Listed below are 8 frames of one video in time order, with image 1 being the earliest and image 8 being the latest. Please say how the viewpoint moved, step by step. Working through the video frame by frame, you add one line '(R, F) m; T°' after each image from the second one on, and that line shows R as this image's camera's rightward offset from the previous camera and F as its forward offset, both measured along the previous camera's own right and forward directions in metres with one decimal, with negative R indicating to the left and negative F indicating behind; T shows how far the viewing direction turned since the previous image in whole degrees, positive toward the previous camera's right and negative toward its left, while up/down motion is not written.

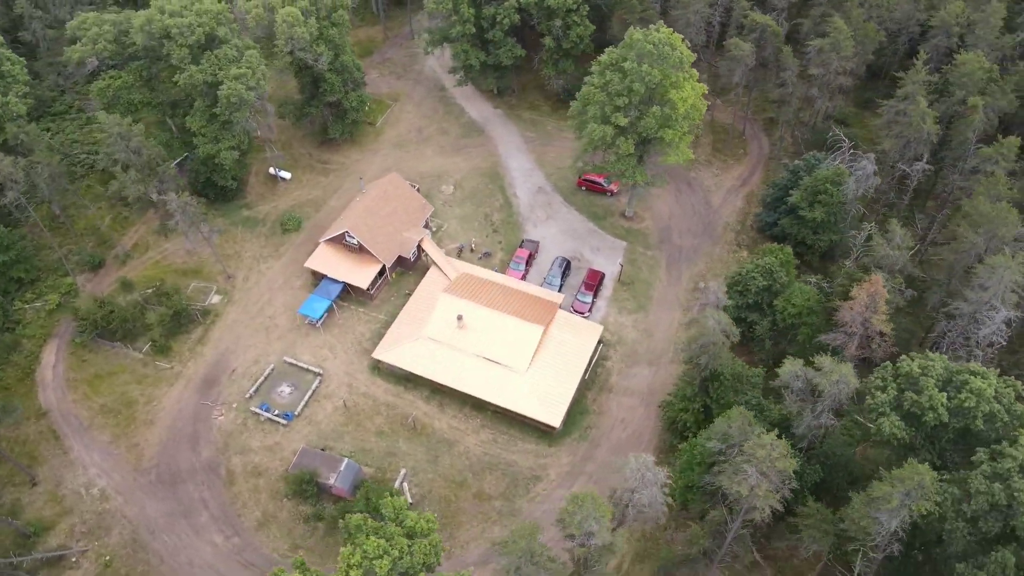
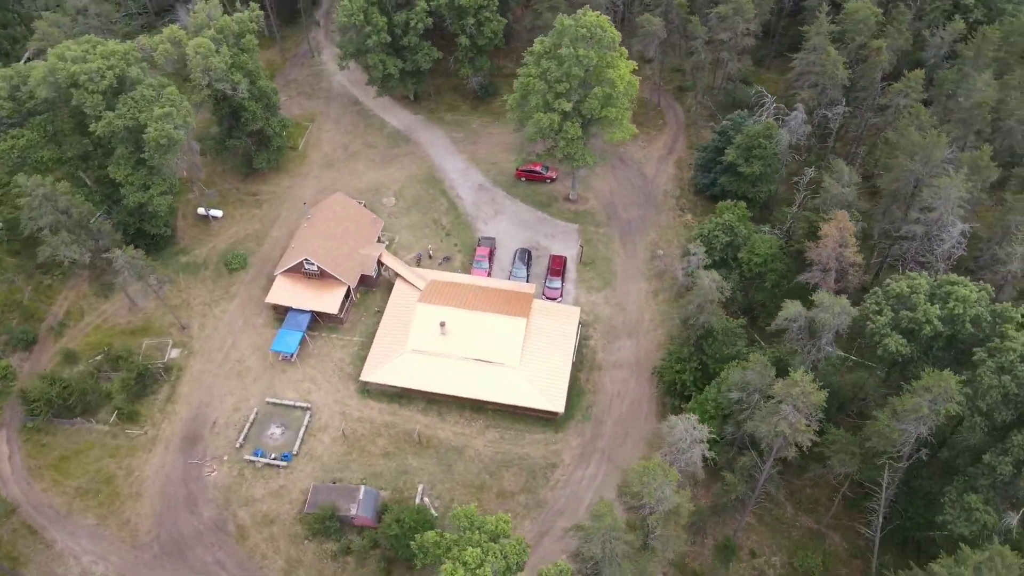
(-5.9, +0.2) m; +8°
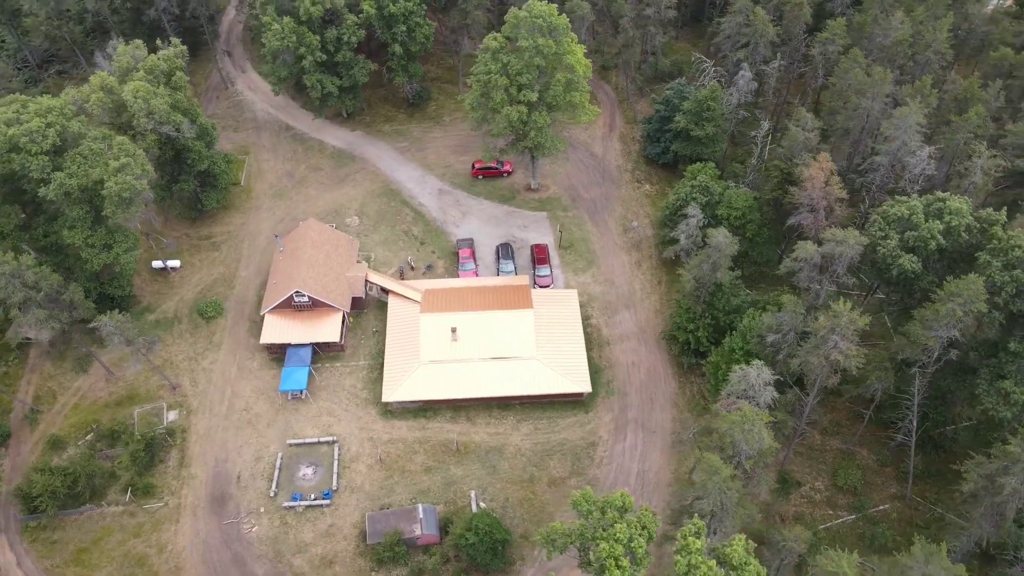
(-8.0, +0.2) m; +9°
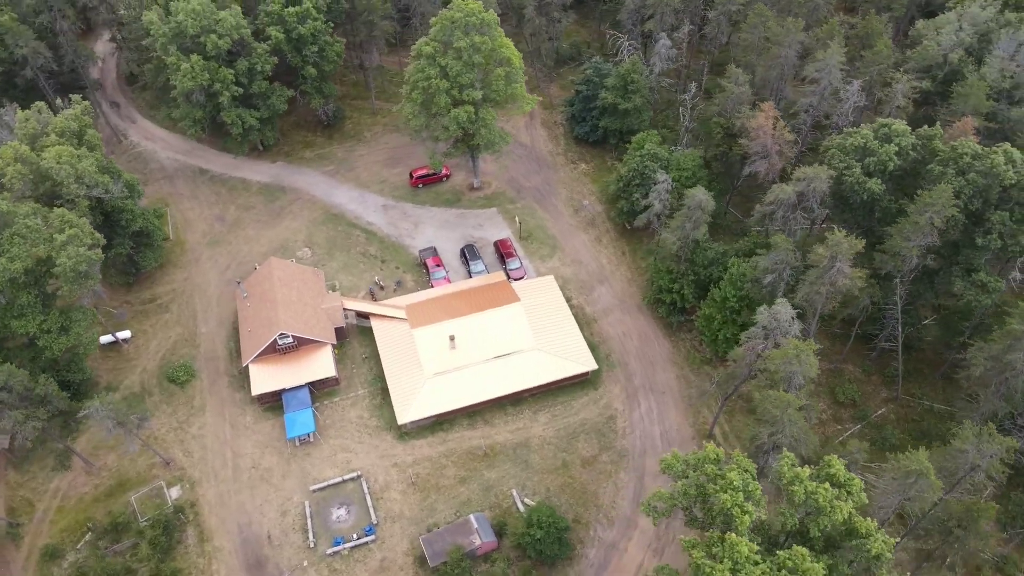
(-7.8, +0.4) m; +10°
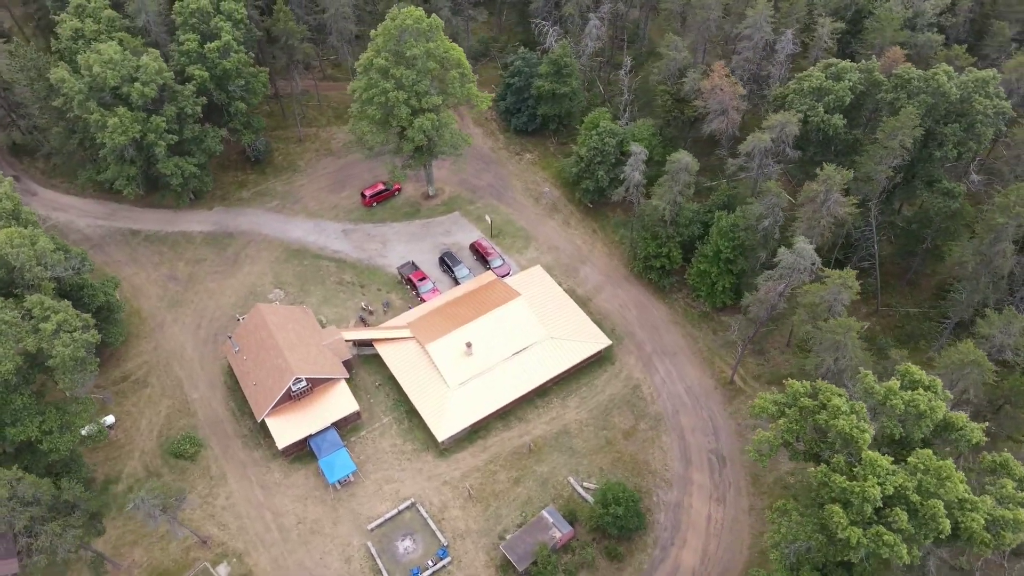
(-8.9, +0.7) m; +10°
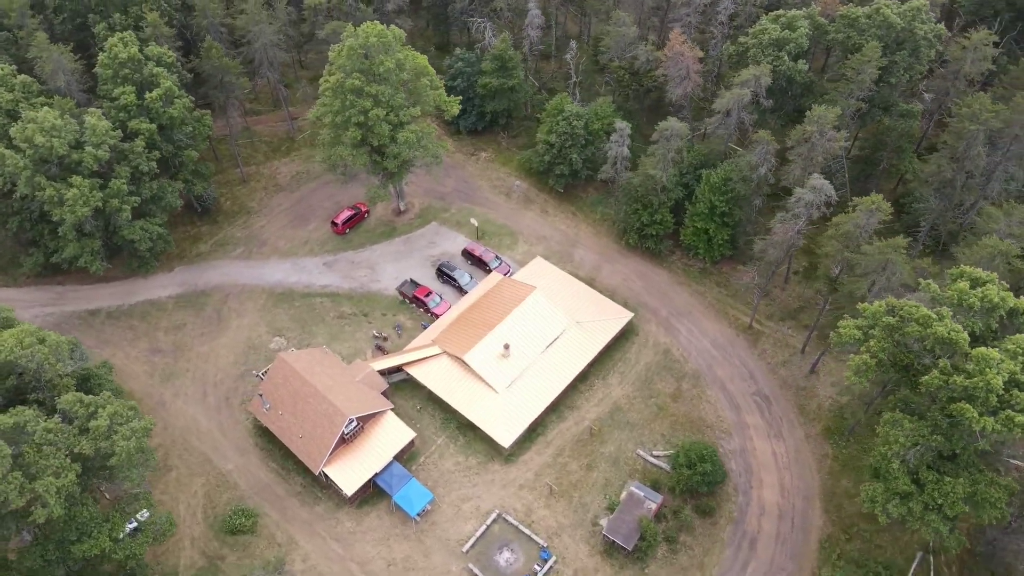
(-10.2, +1.0) m; +10°
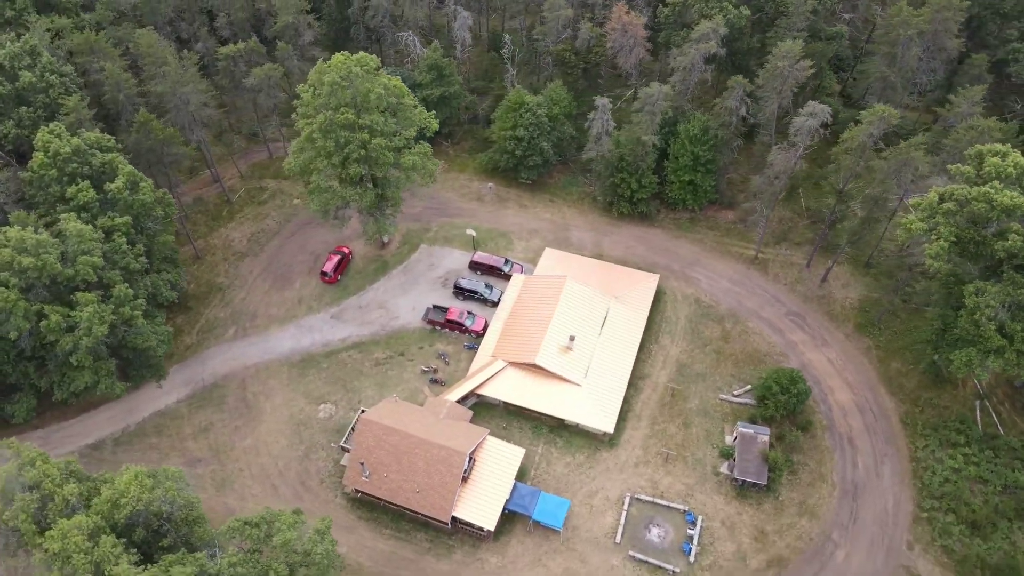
(-14.6, +2.0) m; +14°
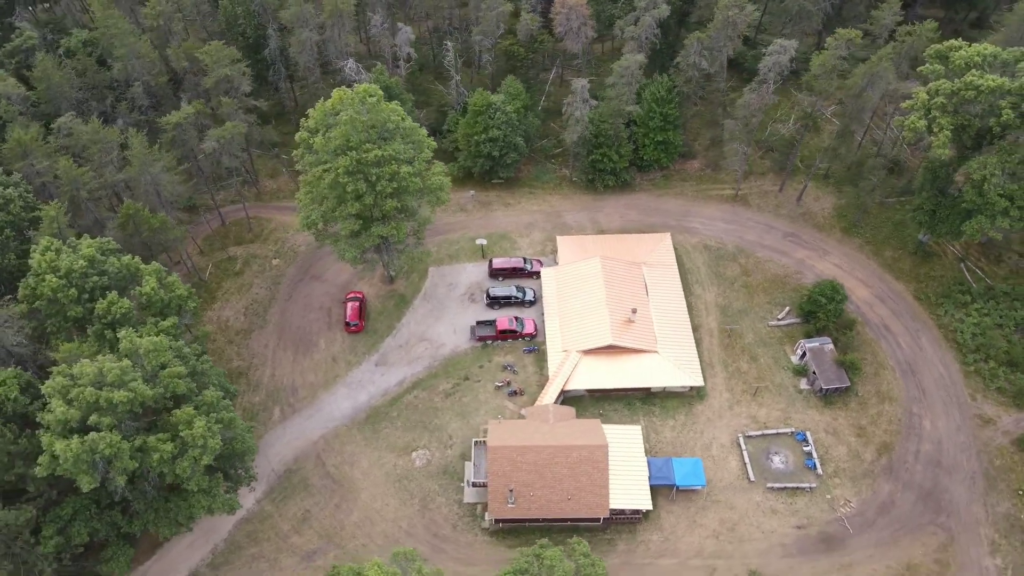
(-14.9, +1.9) m; +13°
